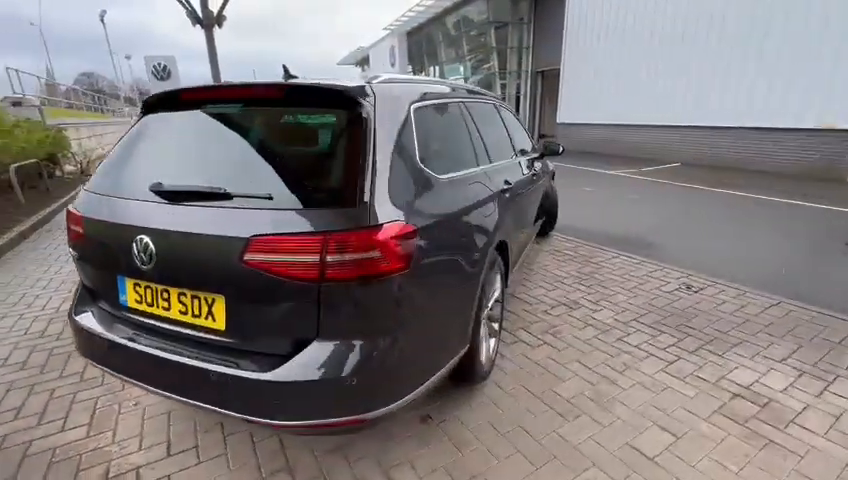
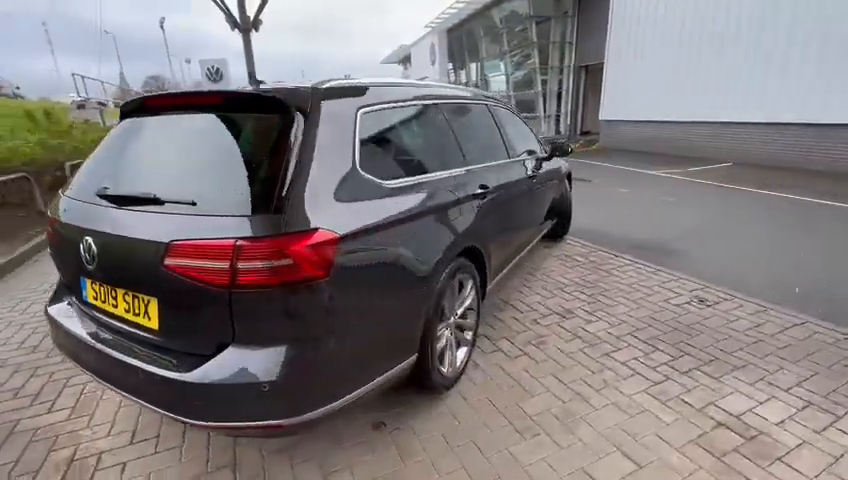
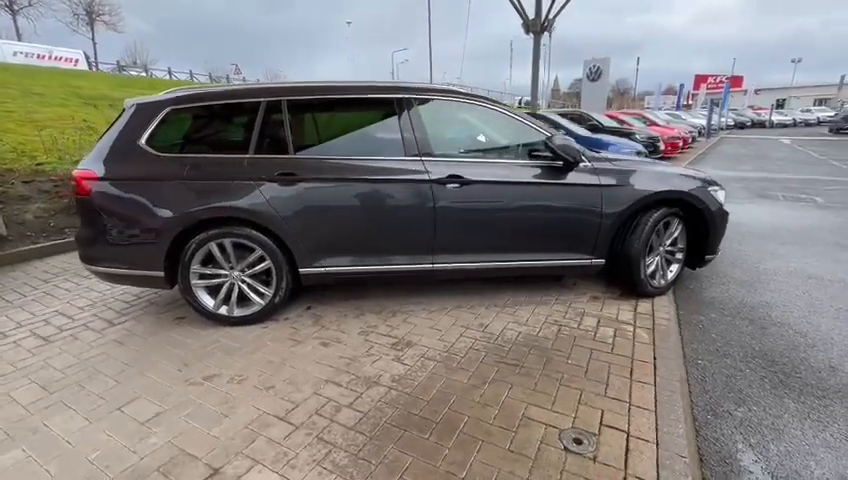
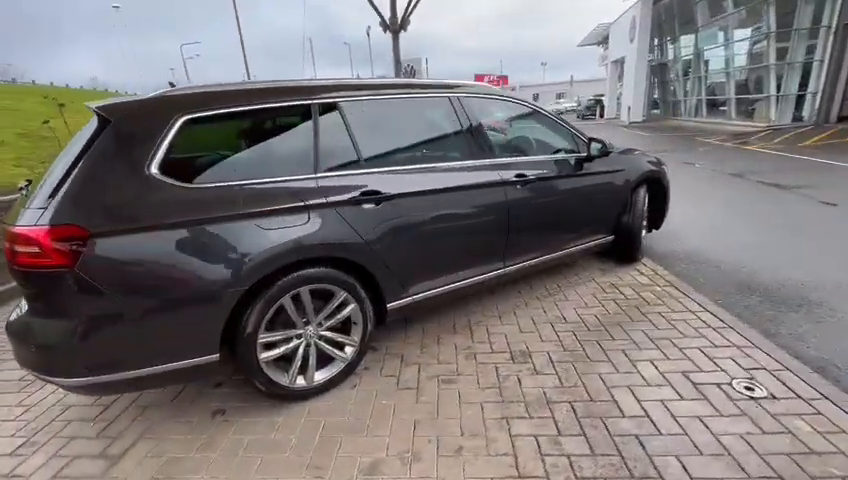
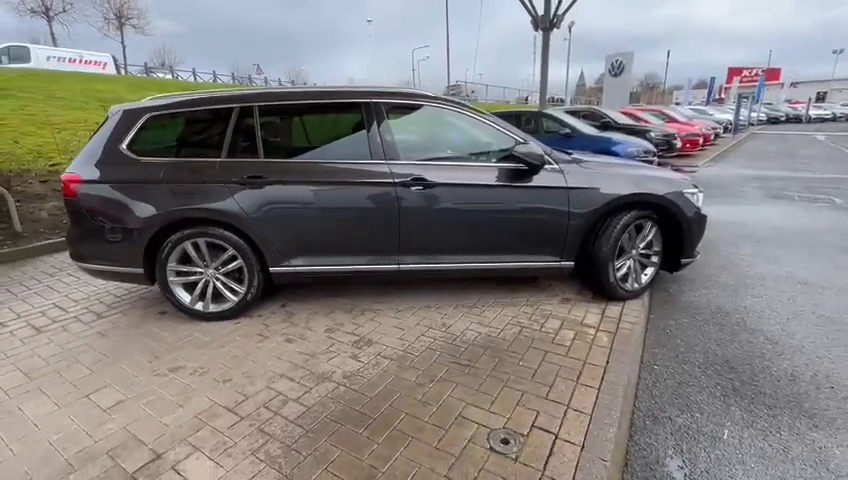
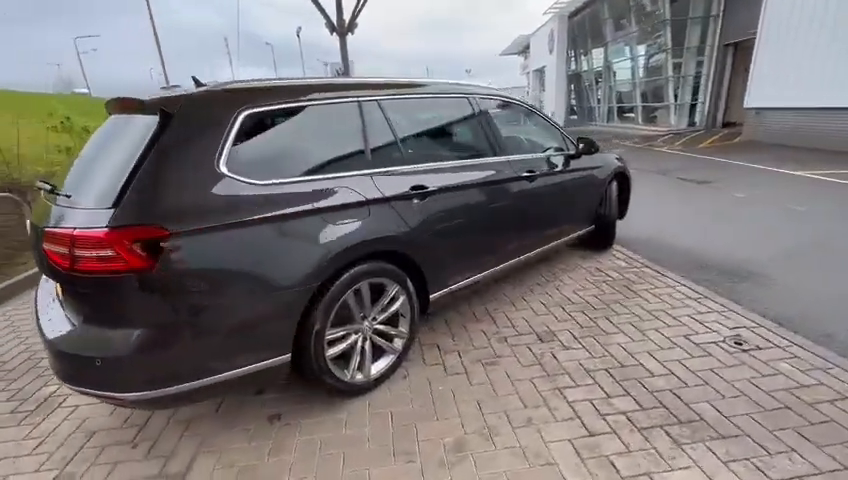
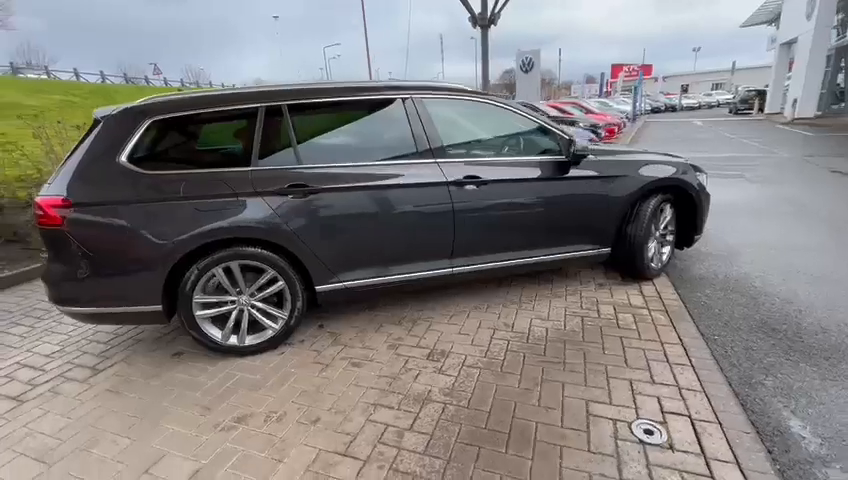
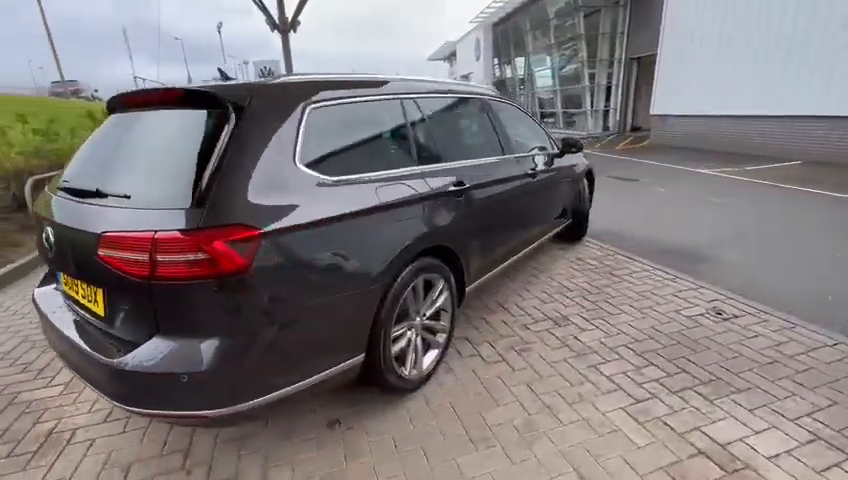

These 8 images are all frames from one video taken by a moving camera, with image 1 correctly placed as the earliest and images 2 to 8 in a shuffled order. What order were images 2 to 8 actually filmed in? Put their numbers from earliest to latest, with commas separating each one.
2, 8, 6, 4, 7, 5, 3
